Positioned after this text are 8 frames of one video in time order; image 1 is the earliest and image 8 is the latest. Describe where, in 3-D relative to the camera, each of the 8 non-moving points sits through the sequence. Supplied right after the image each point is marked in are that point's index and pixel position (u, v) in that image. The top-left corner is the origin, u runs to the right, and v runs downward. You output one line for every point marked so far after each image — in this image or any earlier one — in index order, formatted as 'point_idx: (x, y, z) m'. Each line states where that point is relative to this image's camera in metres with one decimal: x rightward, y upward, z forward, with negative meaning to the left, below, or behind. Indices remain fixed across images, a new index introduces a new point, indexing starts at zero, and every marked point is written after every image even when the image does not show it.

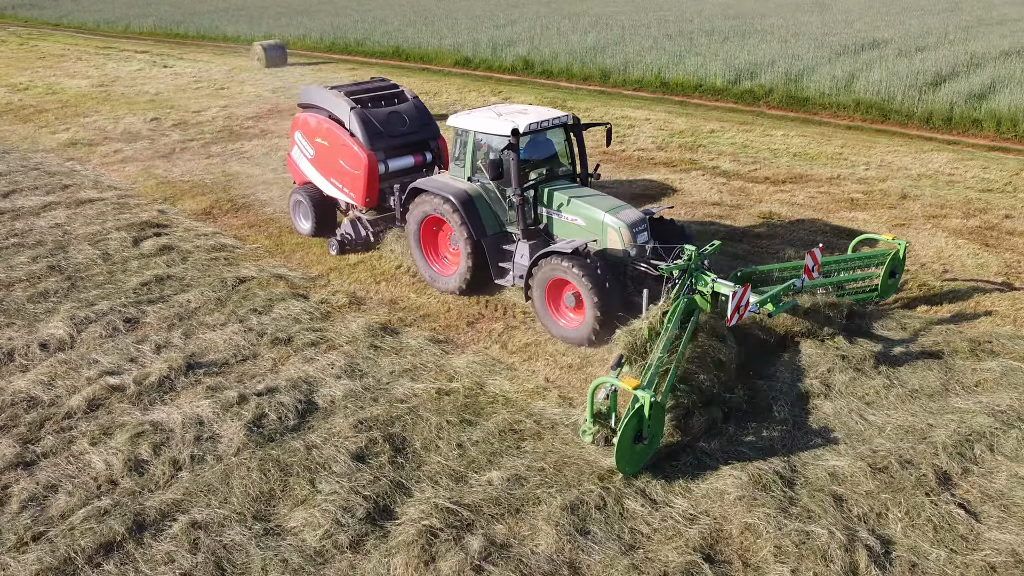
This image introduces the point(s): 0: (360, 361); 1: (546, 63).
0: (-1.0, -0.5, +5.8) m
1: (+0.8, +5.0, +18.8) m
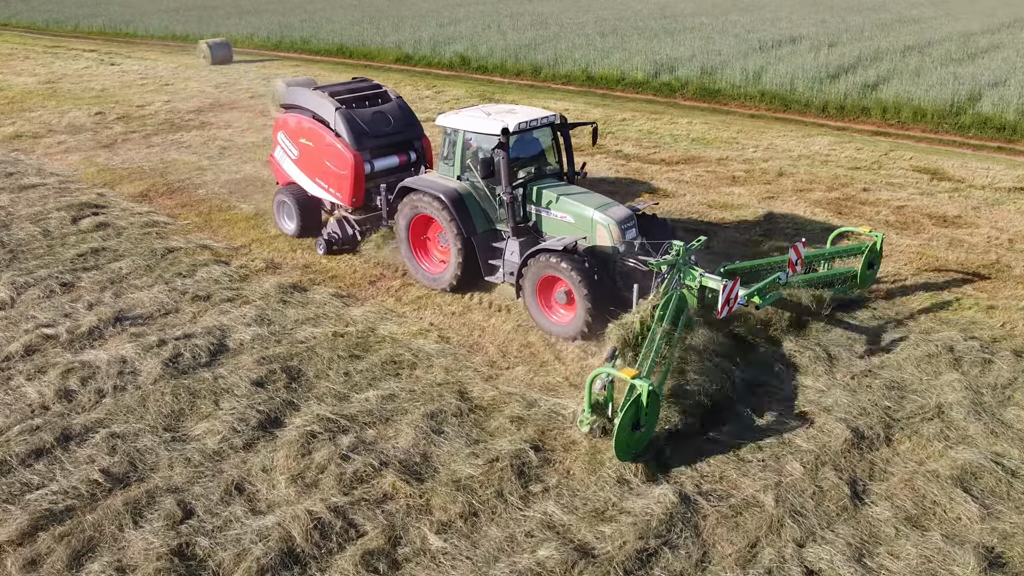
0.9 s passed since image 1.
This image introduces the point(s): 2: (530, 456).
0: (-1.9, -0.2, +6.6) m
1: (-0.7, +5.4, +19.7) m
2: (+0.1, -0.9, +4.7) m
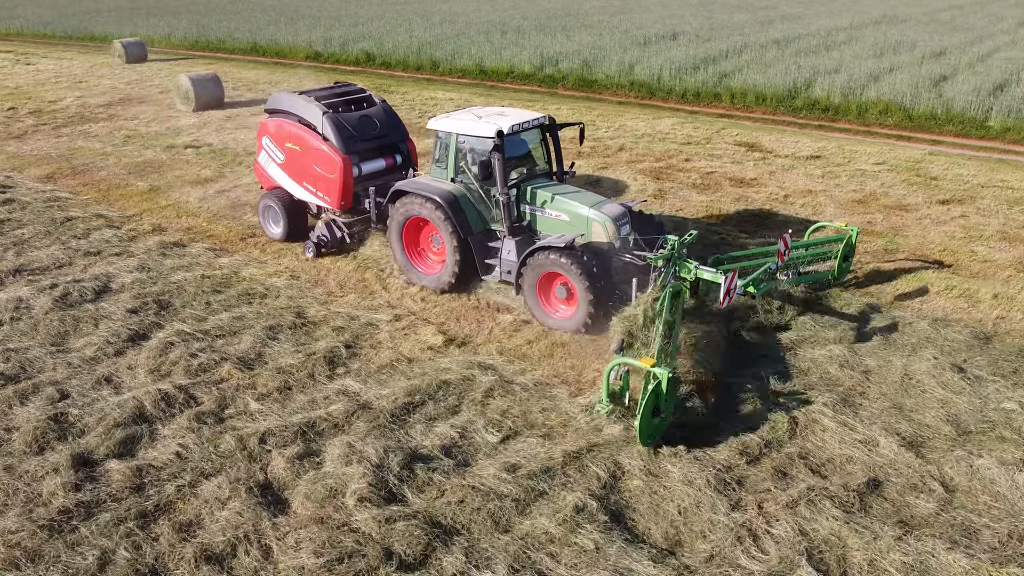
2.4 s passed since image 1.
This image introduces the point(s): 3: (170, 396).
0: (-3.4, +0.2, +7.8) m
1: (-3.2, +5.8, +21.0) m
2: (-1.2, -0.5, +6.1) m
3: (-2.2, -0.7, +5.5) m
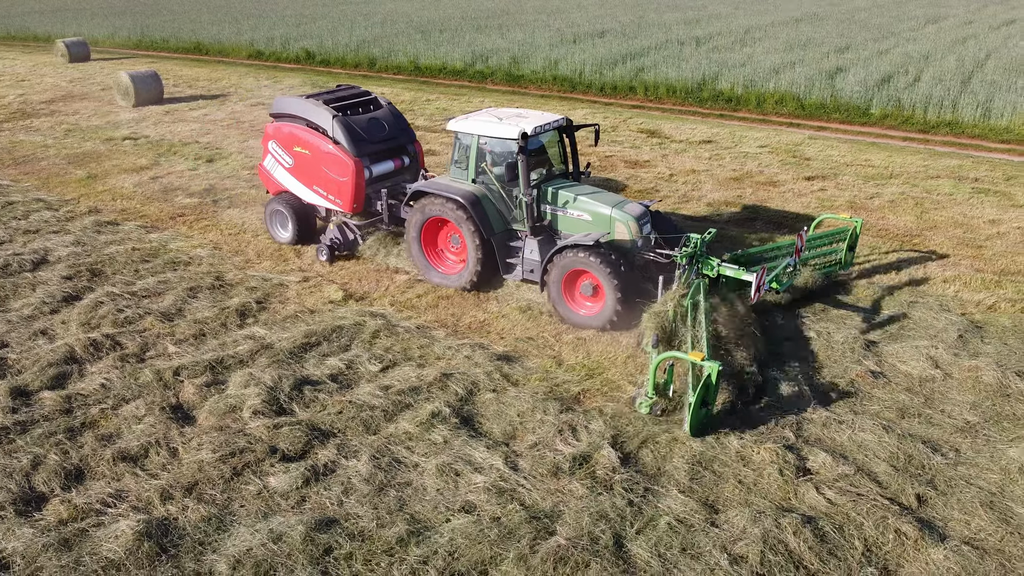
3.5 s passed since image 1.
0: (-4.4, +0.5, +8.6) m
1: (-4.9, +6.1, +21.7) m
2: (-2.2, -0.1, +7.0) m
3: (-3.1, -0.4, +6.3) m
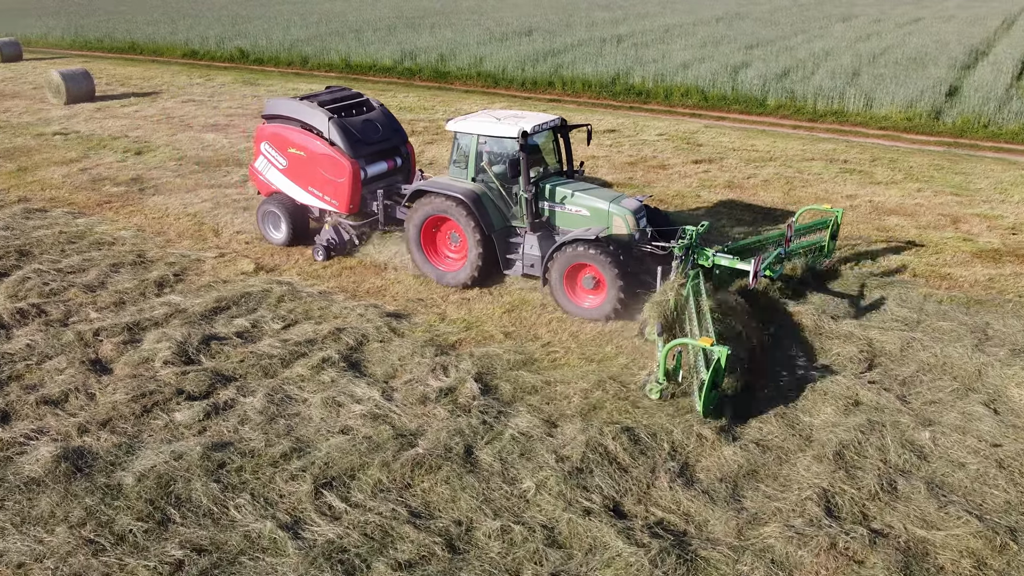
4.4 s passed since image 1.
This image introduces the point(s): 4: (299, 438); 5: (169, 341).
0: (-5.5, +0.7, +9.2) m
1: (-6.7, +6.3, +22.2) m
2: (-3.1, +0.1, +7.7) m
3: (-4.0, -0.2, +7.0) m
4: (-1.3, -0.9, +5.2) m
5: (-2.6, -0.4, +6.3) m
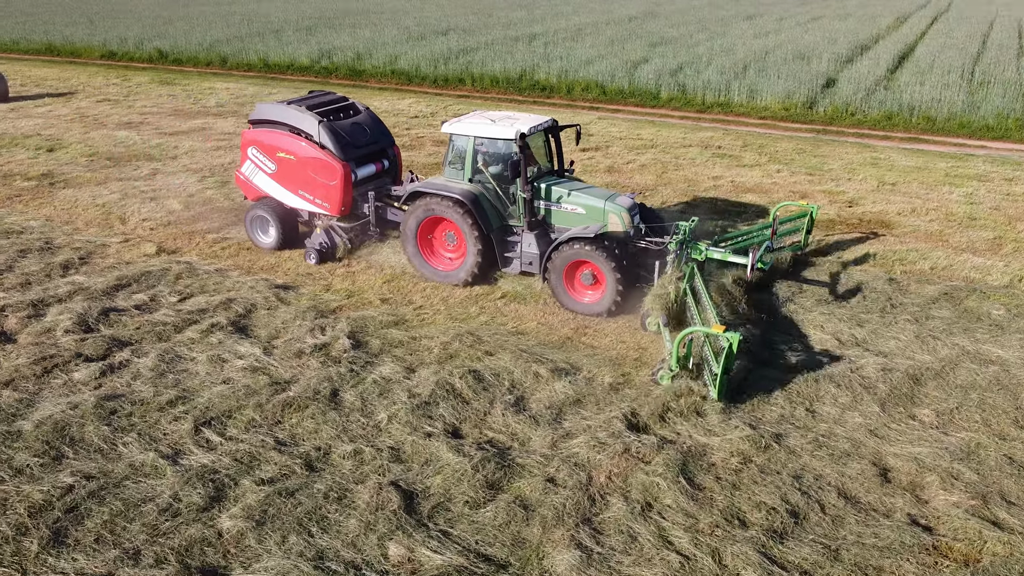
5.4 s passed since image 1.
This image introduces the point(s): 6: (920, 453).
0: (-6.7, +0.8, +9.6) m
1: (-9.0, +6.3, +22.5) m
2: (-4.3, +0.3, +8.2) m
3: (-5.1, 0.0, +7.4) m
4: (-2.3, -0.7, +5.8) m
5: (-3.6, -0.2, +6.9) m
6: (+2.5, -1.0, +5.1) m
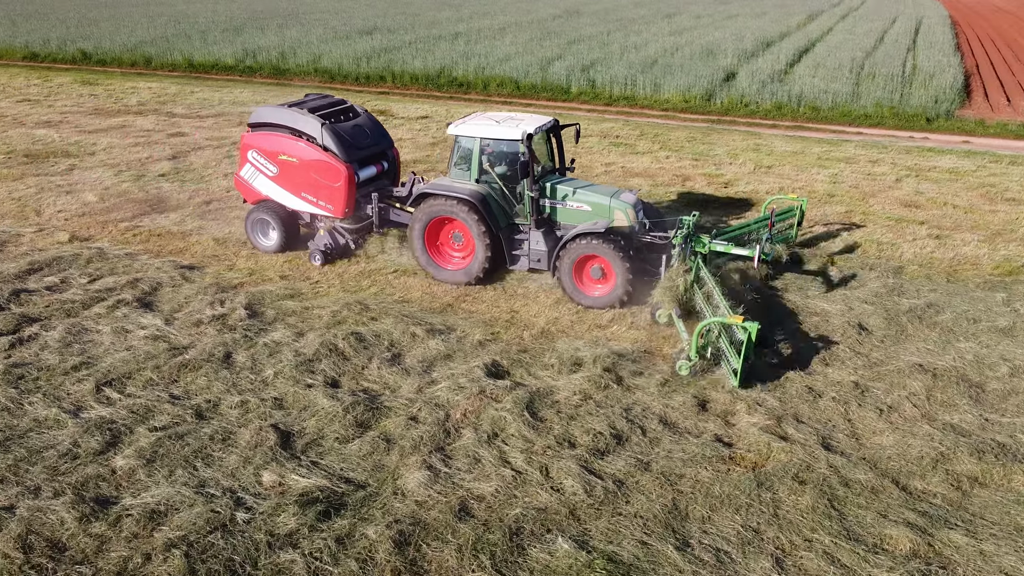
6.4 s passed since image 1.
0: (-7.9, +0.9, +9.8) m
1: (-11.1, +6.3, +22.6) m
2: (-5.4, +0.4, +8.6) m
3: (-6.2, +0.1, +7.8) m
4: (-3.2, -0.5, +6.4) m
5: (-4.6, -0.1, +7.4) m
6: (+1.6, -0.7, +5.9) m
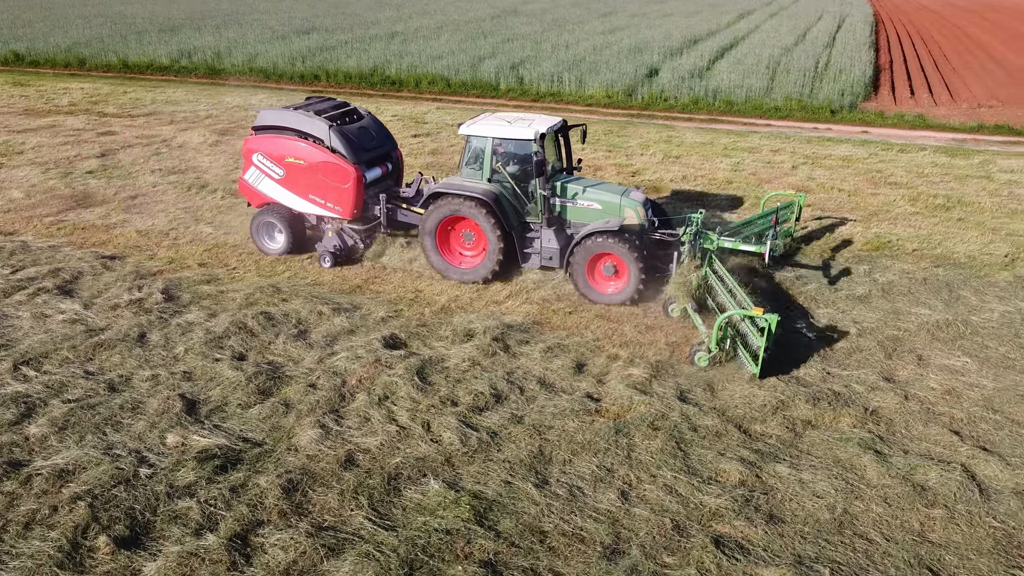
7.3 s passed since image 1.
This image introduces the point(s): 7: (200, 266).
0: (-8.9, +0.9, +10.0) m
1: (-12.9, +6.3, +22.6) m
2: (-6.3, +0.5, +8.9) m
3: (-7.1, +0.1, +8.0) m
4: (-4.0, -0.4, +6.7) m
5: (-5.5, 0.0, +7.6) m
6: (+0.8, -0.5, +6.5) m
7: (-3.1, +0.2, +8.3) m
